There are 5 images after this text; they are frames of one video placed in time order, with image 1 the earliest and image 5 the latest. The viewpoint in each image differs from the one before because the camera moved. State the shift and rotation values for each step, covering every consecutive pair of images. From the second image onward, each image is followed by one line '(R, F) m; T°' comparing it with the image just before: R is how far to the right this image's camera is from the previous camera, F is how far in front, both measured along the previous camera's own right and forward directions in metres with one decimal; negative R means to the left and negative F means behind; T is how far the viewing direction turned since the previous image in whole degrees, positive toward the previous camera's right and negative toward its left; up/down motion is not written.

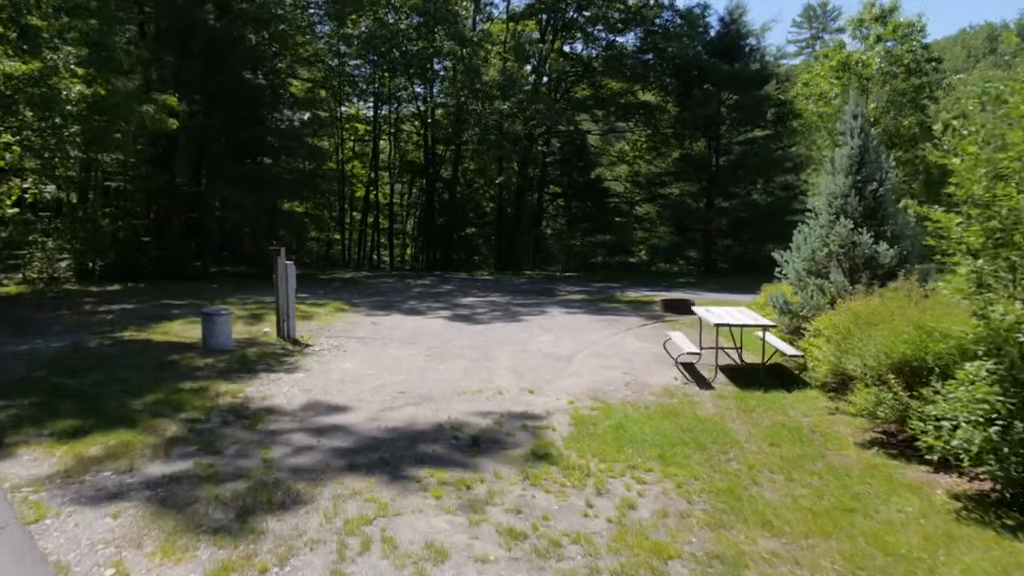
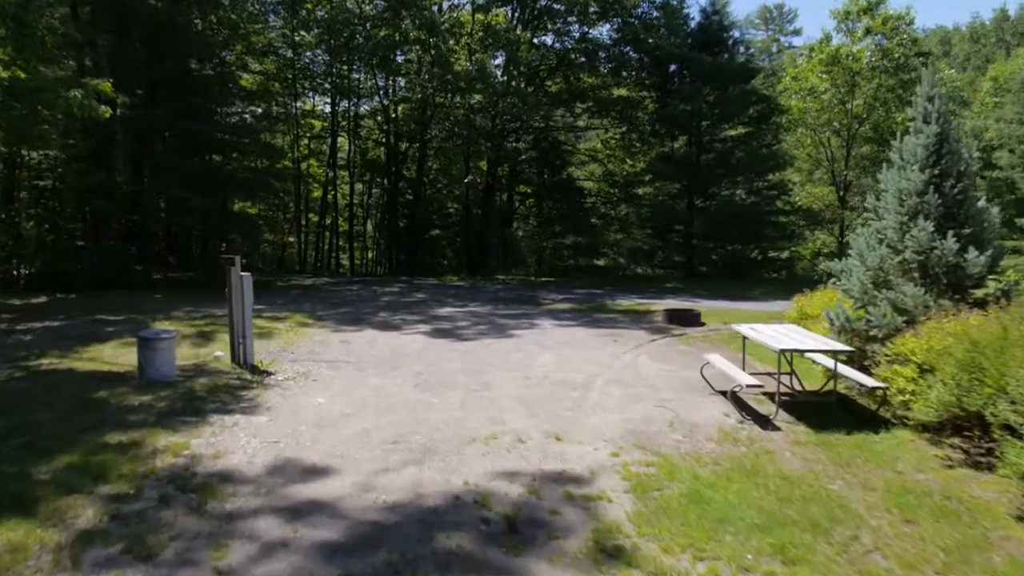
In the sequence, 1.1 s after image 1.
(-0.4, +1.3) m; +3°
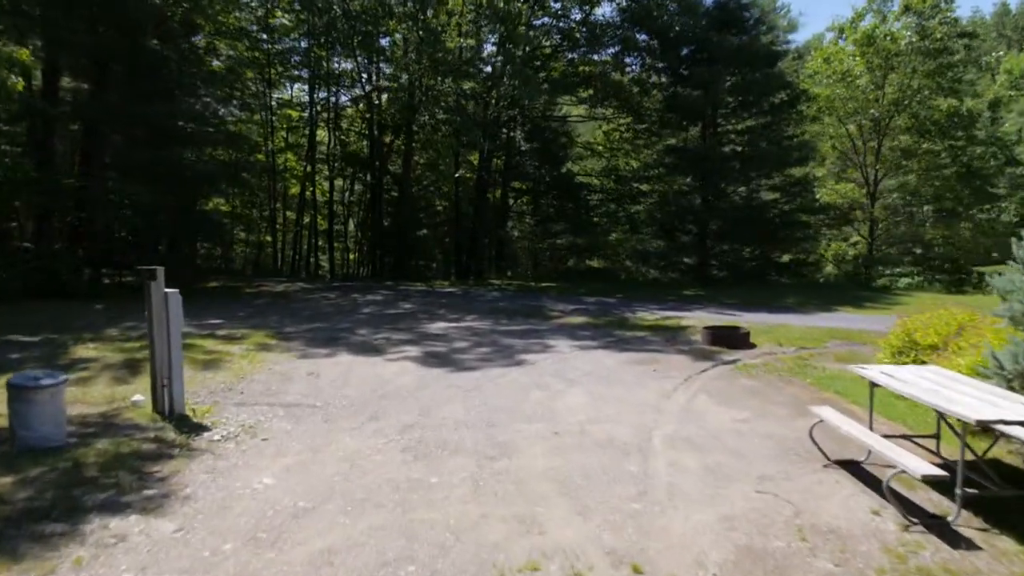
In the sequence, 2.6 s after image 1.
(-0.3, +1.9) m; +1°
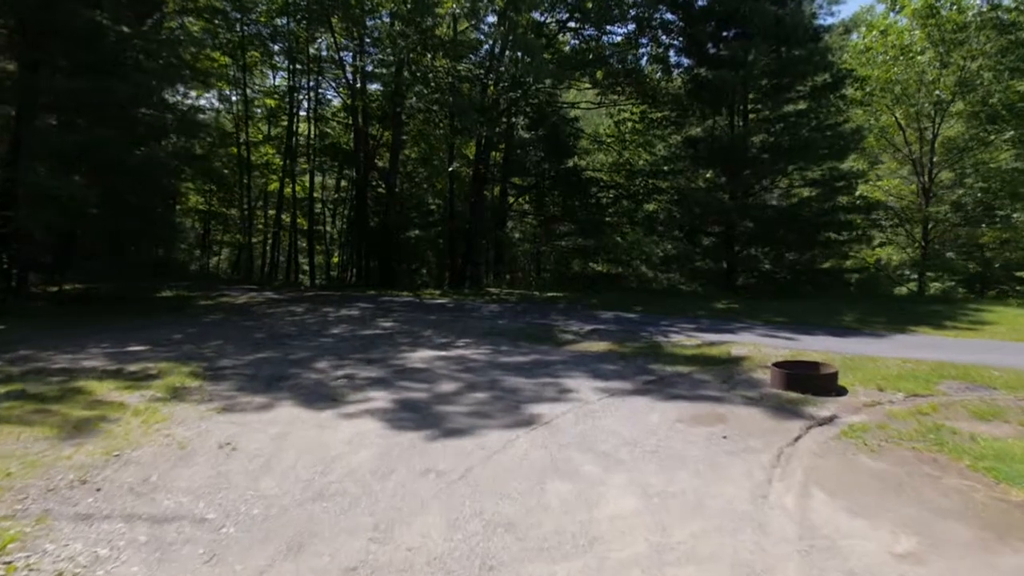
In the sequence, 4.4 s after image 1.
(-0.1, +2.3) m; 0°
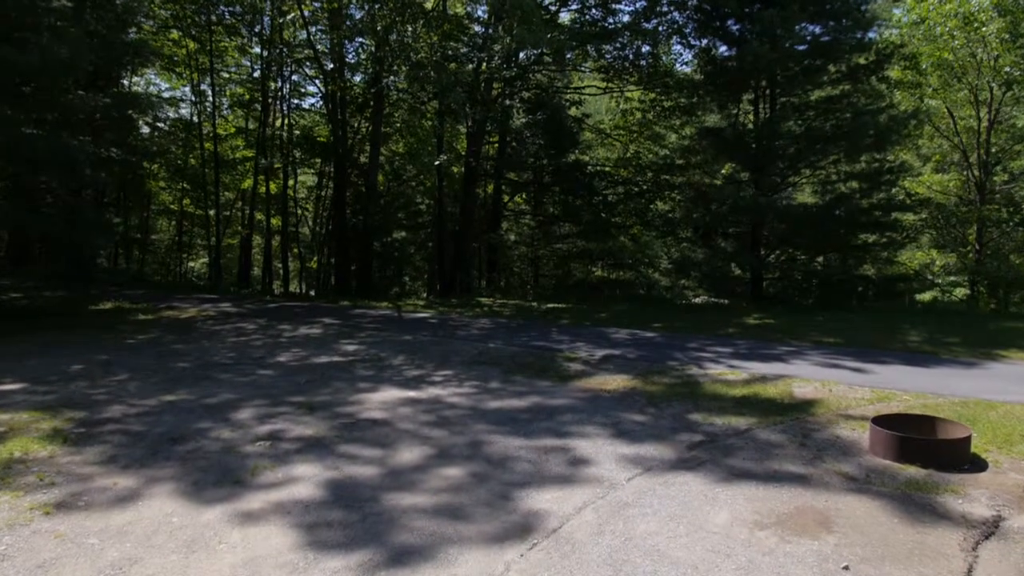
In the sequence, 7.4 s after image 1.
(0.0, +2.0) m; 0°
